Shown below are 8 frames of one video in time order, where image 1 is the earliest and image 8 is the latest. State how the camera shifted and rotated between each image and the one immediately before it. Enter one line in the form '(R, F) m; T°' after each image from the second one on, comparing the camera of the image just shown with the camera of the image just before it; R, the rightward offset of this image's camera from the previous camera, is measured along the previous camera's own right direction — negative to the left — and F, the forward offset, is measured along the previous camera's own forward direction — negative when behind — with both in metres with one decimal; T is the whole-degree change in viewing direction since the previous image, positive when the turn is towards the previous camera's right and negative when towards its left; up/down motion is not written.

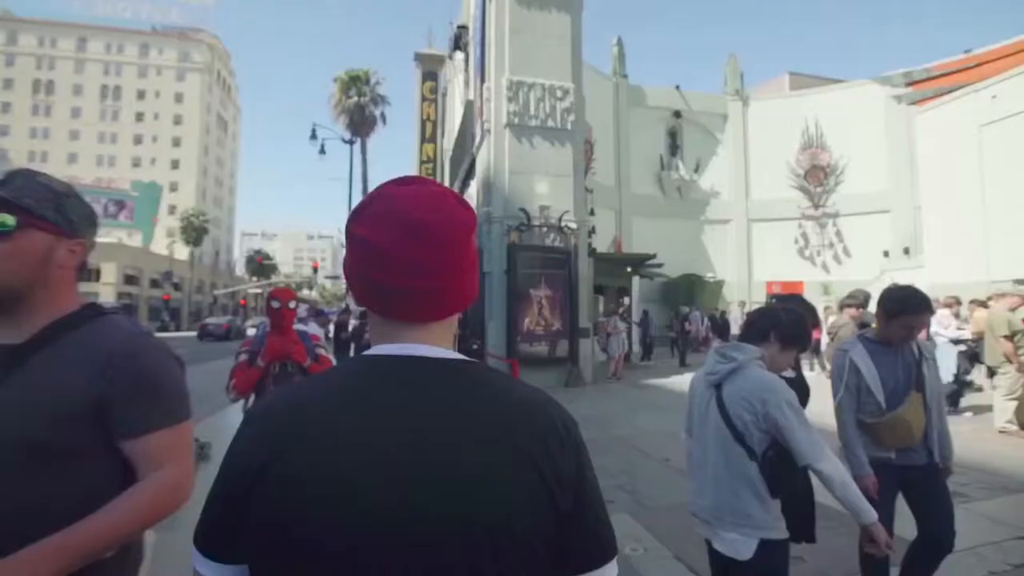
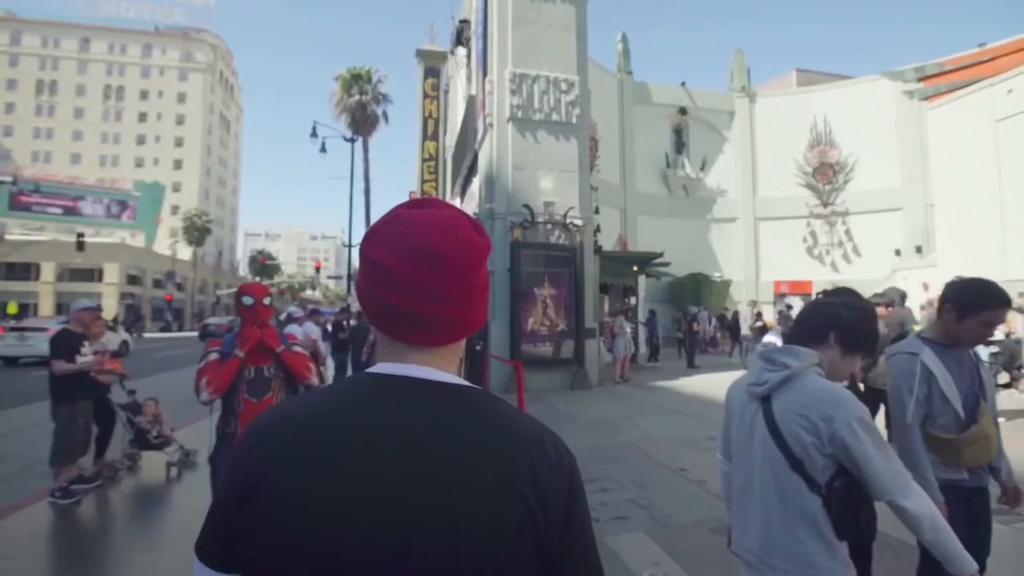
(0.0, +0.4) m; 0°
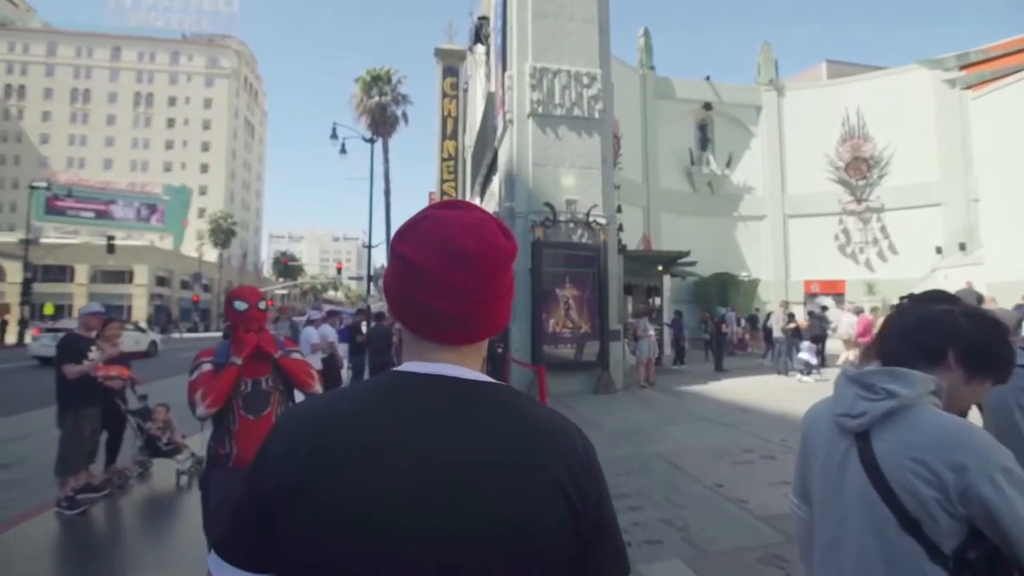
(0.0, +0.5) m; -2°
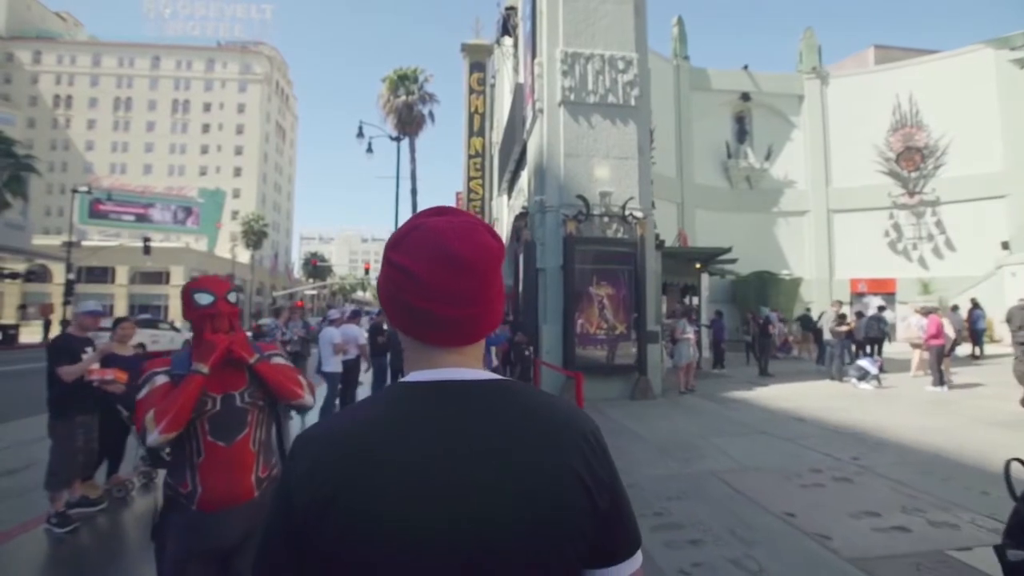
(-0.1, +0.8) m; -2°
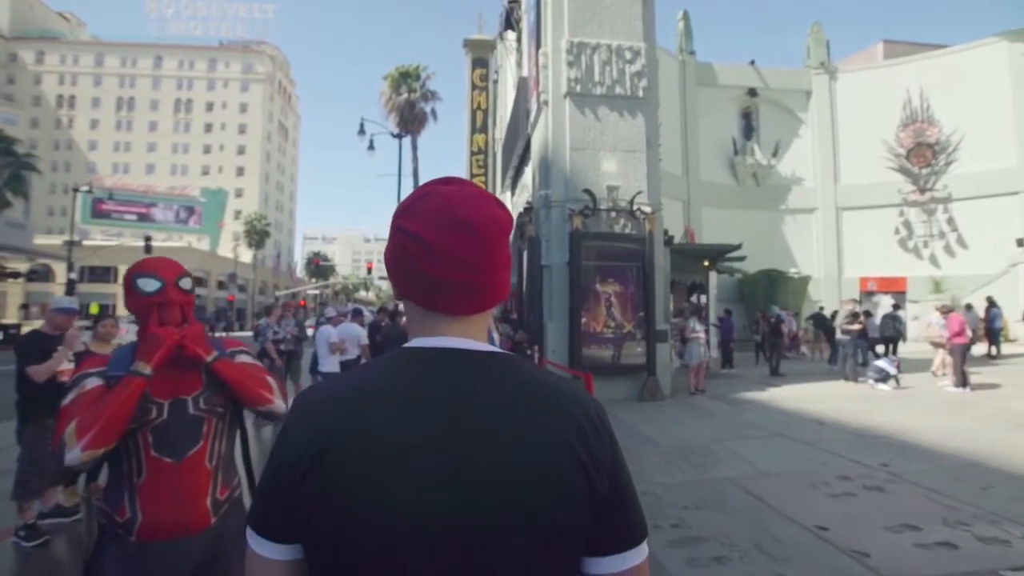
(-0.1, +0.4) m; 0°
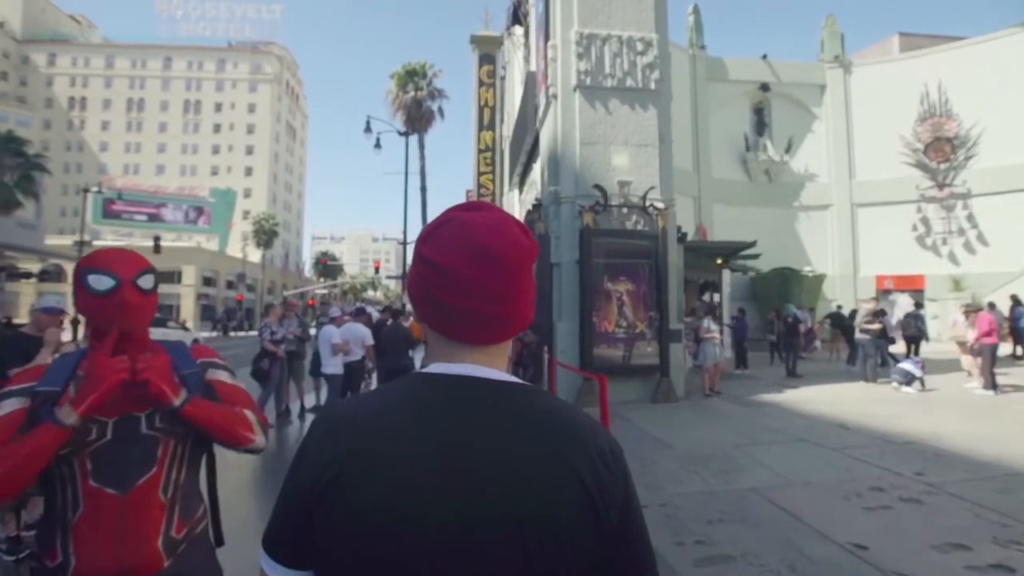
(0.0, +0.4) m; -1°
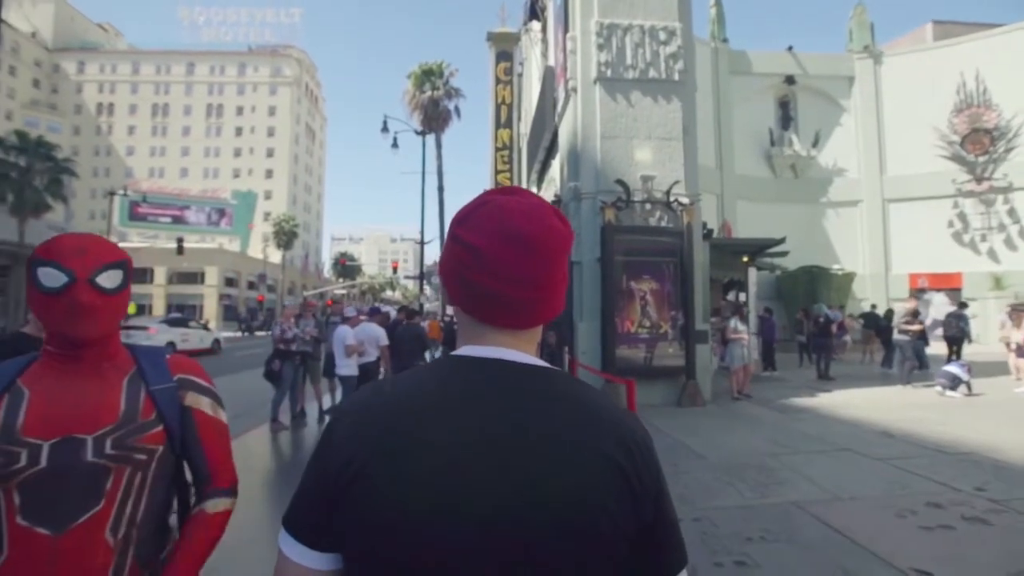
(0.0, +0.4) m; -2°
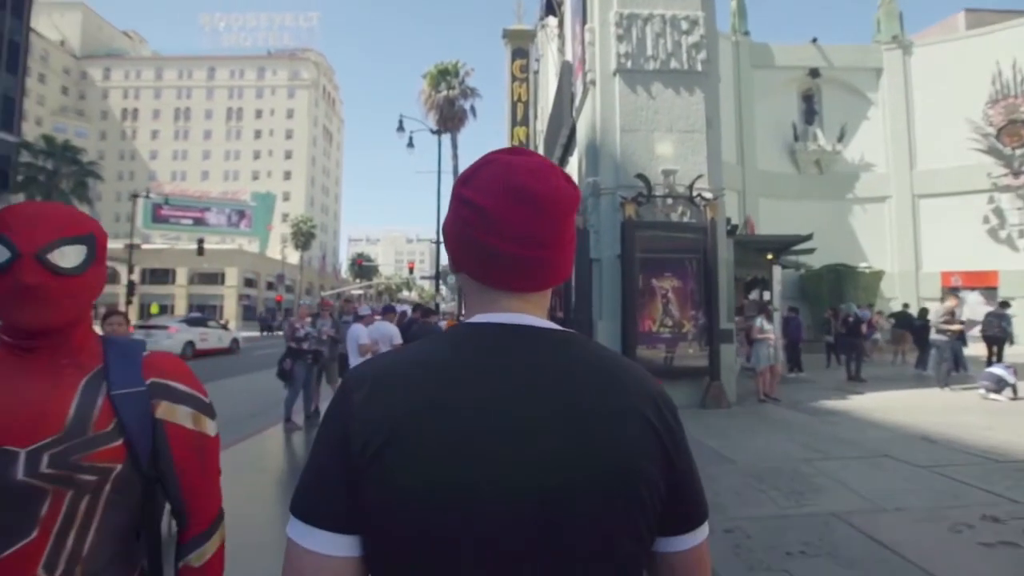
(0.0, +0.4) m; -1°
